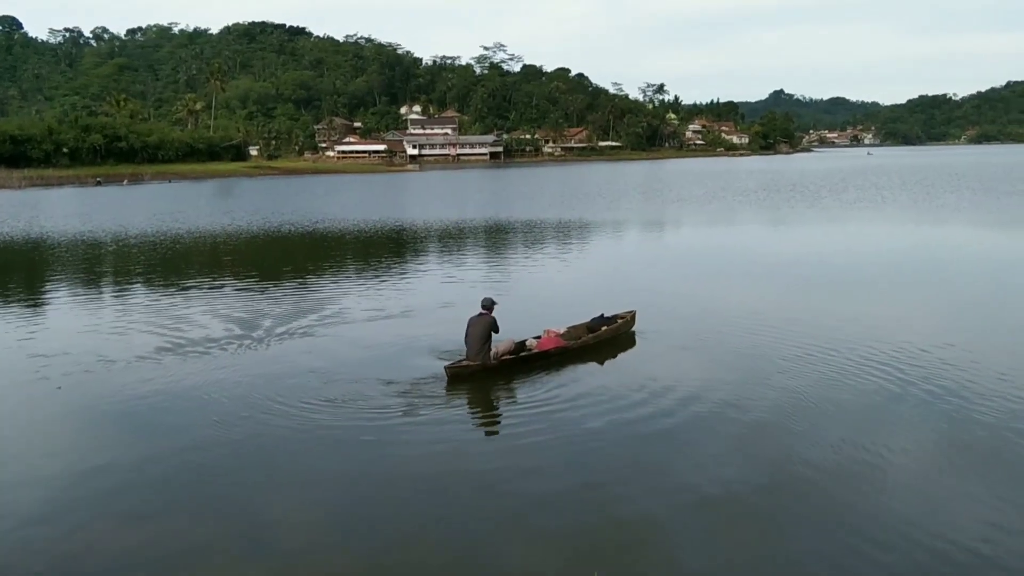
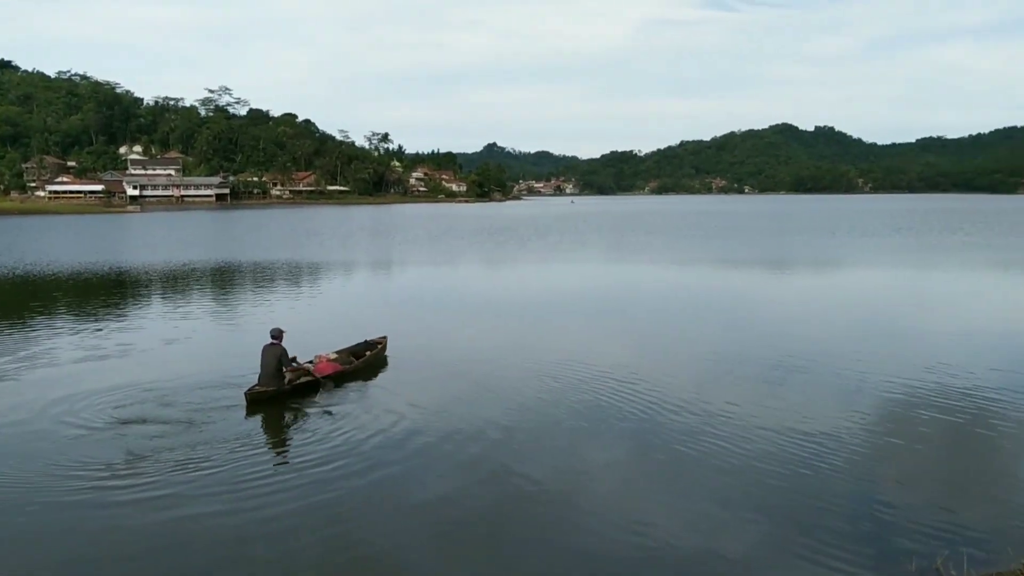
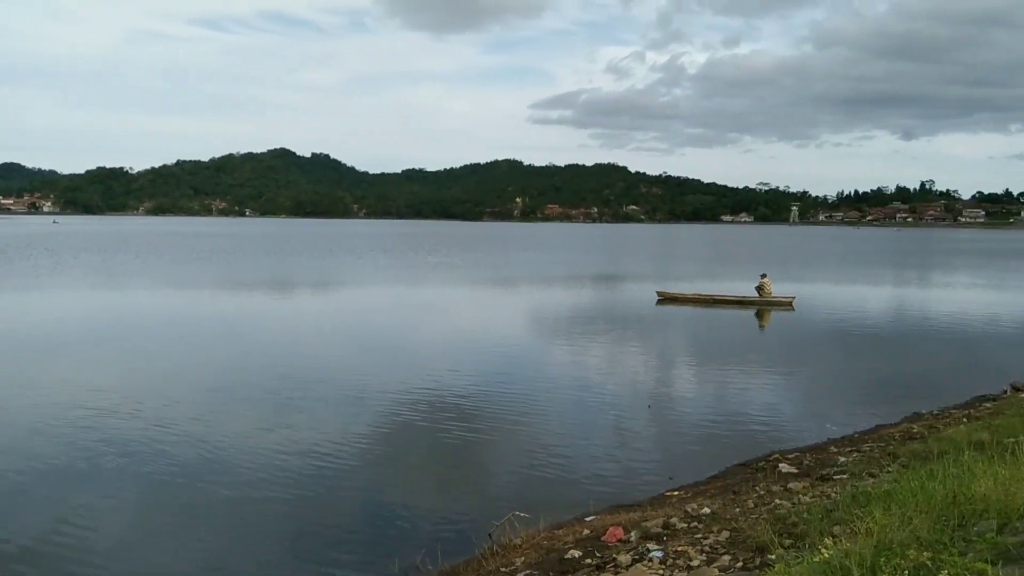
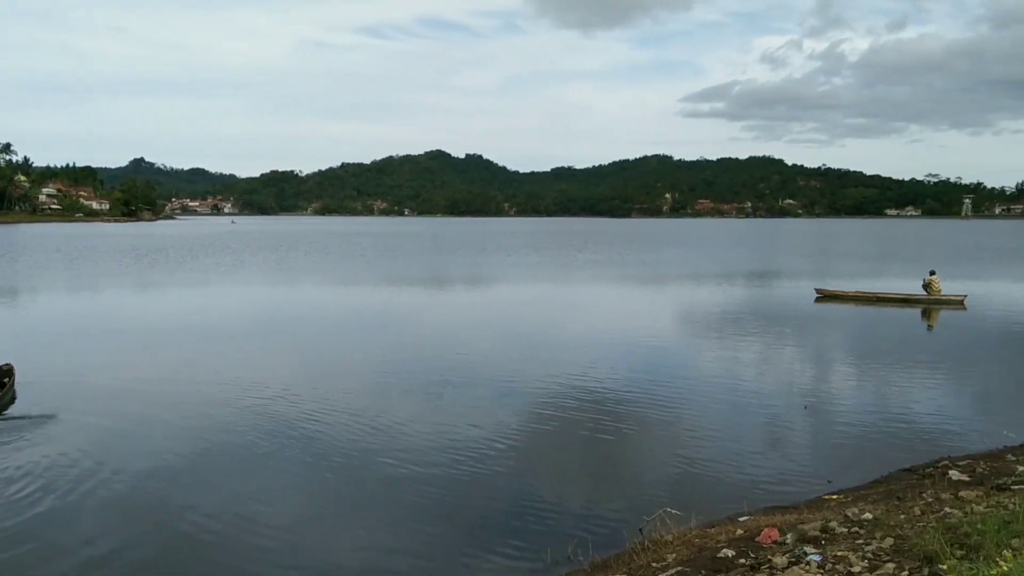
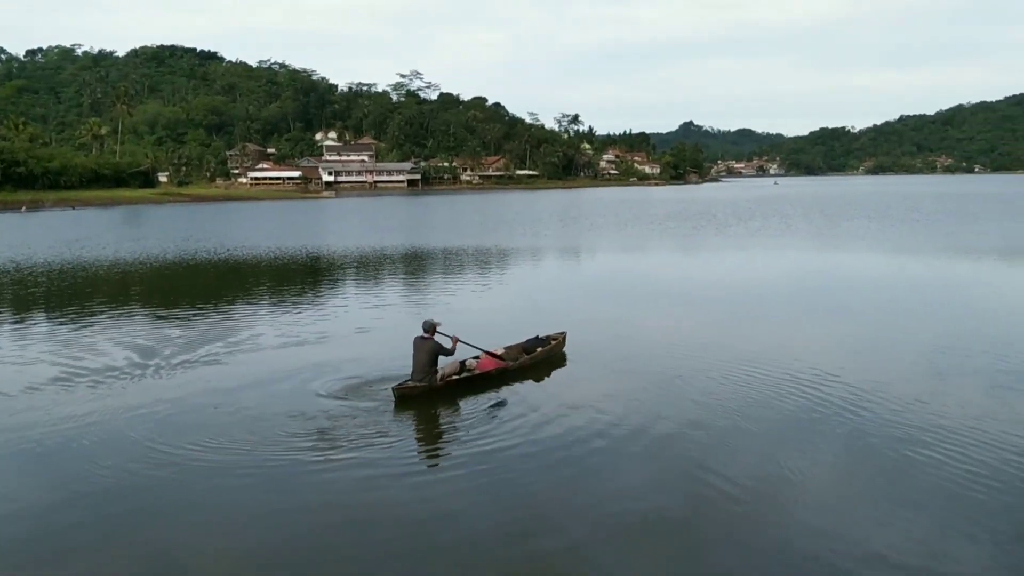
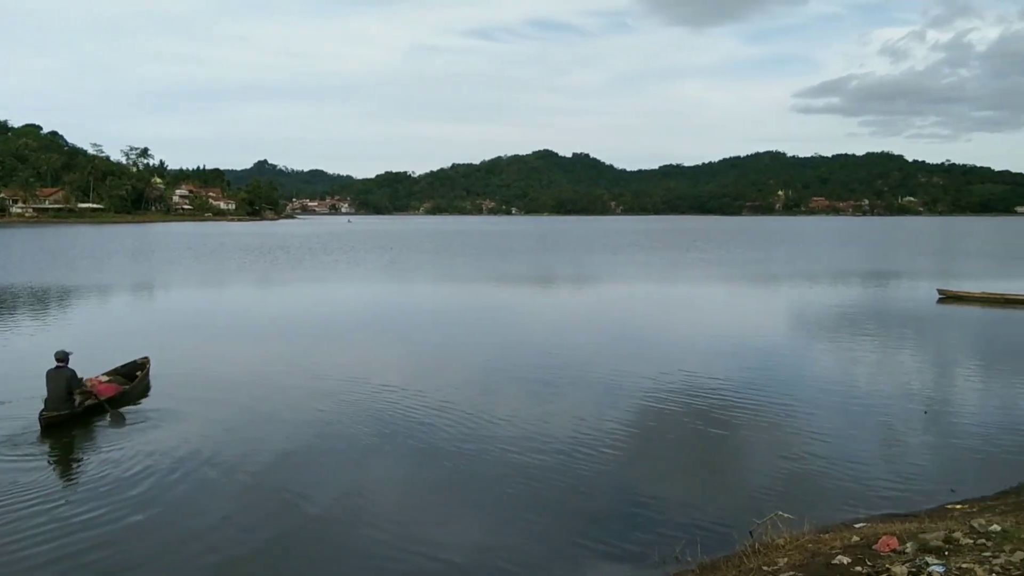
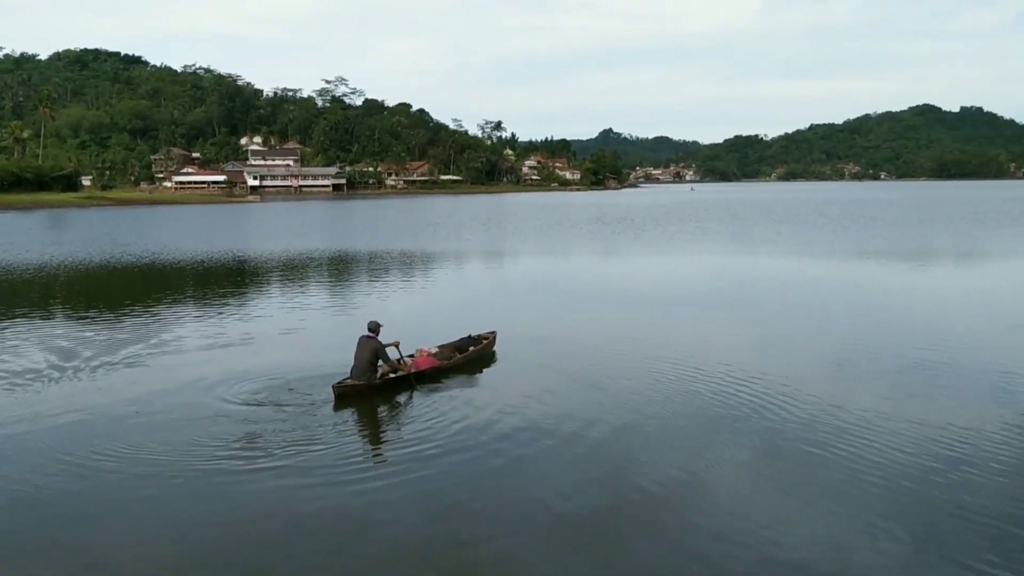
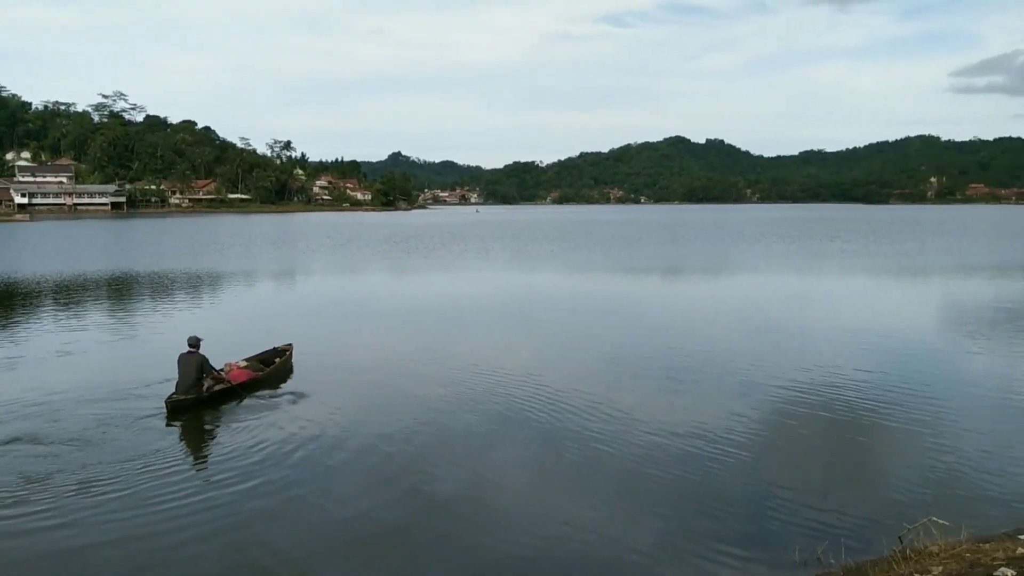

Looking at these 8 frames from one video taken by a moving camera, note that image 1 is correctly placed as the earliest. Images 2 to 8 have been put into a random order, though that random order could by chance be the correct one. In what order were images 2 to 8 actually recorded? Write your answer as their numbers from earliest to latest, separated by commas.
5, 7, 2, 8, 6, 4, 3
